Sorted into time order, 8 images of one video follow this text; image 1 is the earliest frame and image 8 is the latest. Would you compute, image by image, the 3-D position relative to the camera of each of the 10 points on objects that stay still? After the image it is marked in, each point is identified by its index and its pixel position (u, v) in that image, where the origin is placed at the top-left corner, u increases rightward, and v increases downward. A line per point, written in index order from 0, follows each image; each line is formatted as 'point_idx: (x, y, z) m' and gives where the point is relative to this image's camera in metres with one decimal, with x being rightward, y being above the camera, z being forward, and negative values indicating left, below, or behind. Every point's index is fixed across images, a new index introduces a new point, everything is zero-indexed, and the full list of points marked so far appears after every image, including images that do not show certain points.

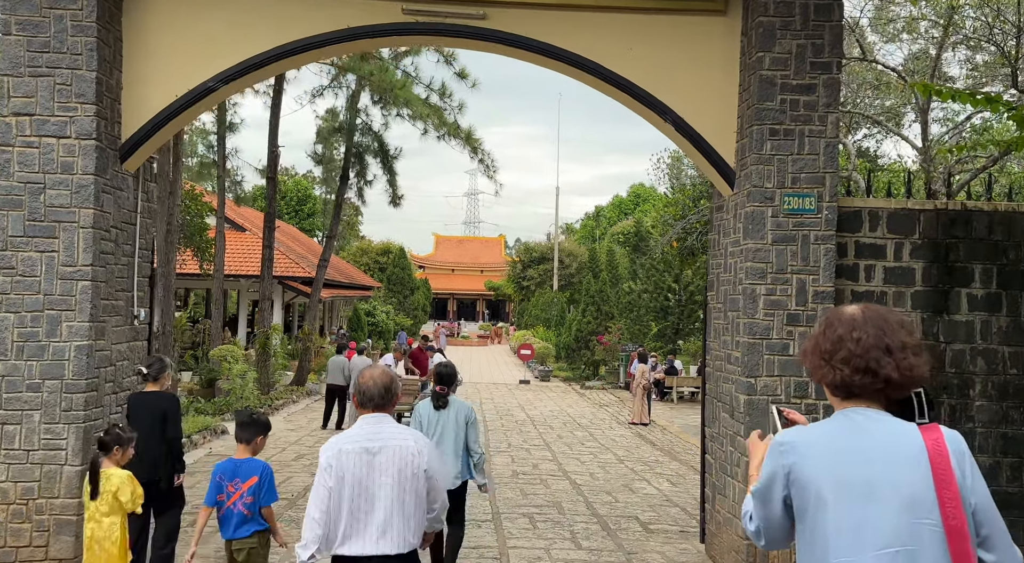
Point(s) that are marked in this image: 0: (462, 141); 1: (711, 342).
0: (-1.1, +3.1, +19.6) m
1: (+1.4, -0.4, +6.2) m
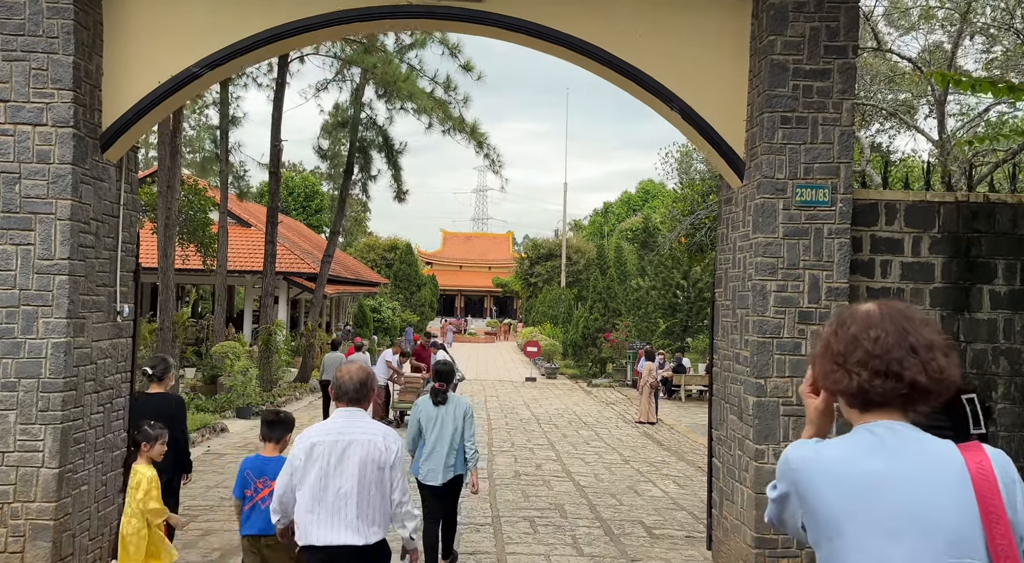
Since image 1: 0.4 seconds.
0: (-1.0, +3.2, +19.3) m
1: (+1.4, -0.4, +5.9) m
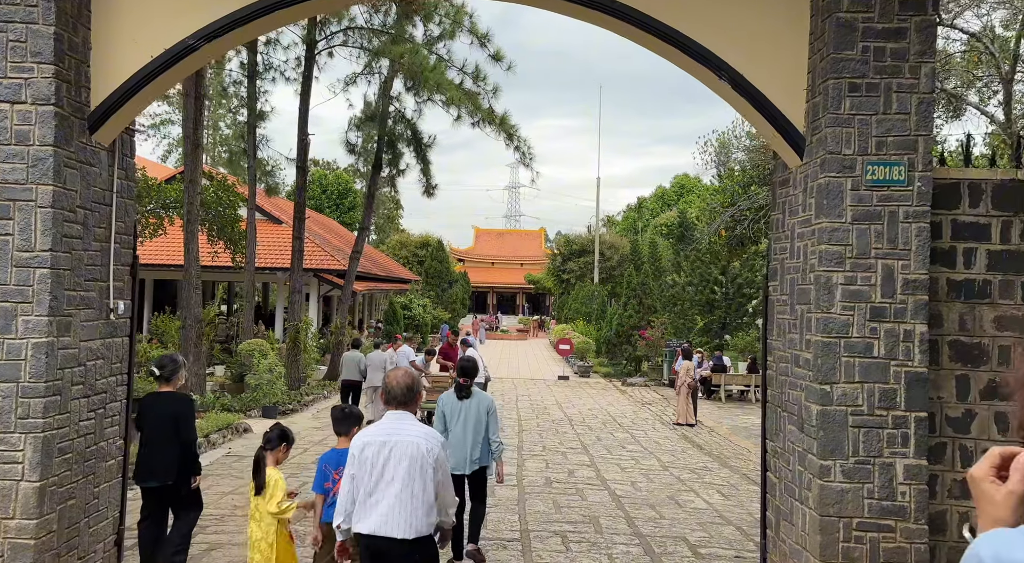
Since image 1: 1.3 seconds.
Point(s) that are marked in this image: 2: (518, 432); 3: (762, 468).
0: (-0.3, +3.3, +18.7) m
1: (+1.6, -0.4, +5.3) m
2: (+0.1, -2.3, +13.1) m
3: (+1.5, -1.2, +5.4) m
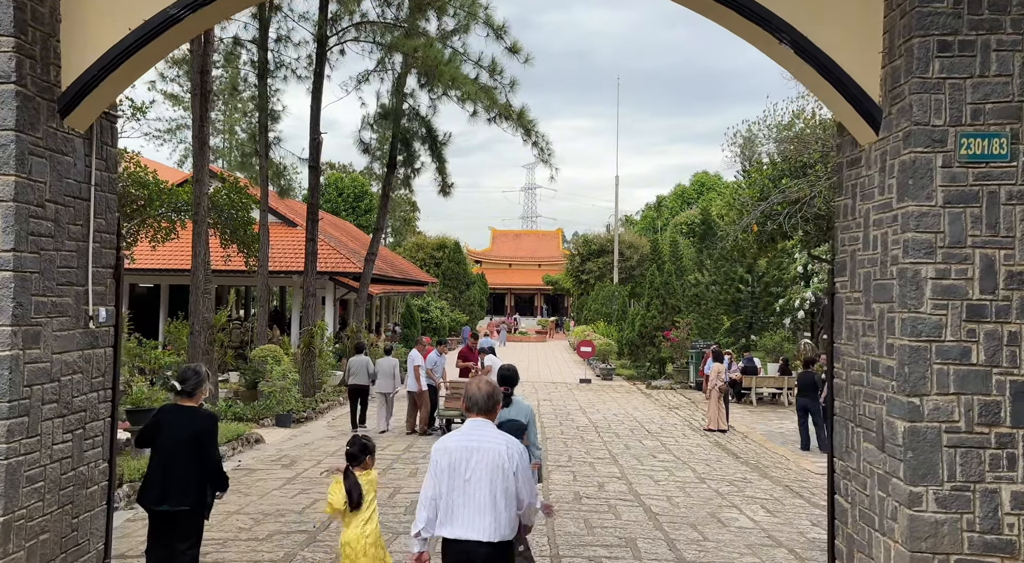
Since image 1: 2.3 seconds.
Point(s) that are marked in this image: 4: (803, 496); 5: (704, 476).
0: (+0.1, +3.2, +18.1) m
1: (+1.8, -0.3, +4.6) m
2: (+0.4, -2.3, +12.5) m
3: (+1.7, -1.1, +4.7) m
4: (+3.1, -2.3, +9.4) m
5: (+2.2, -2.2, +10.0) m
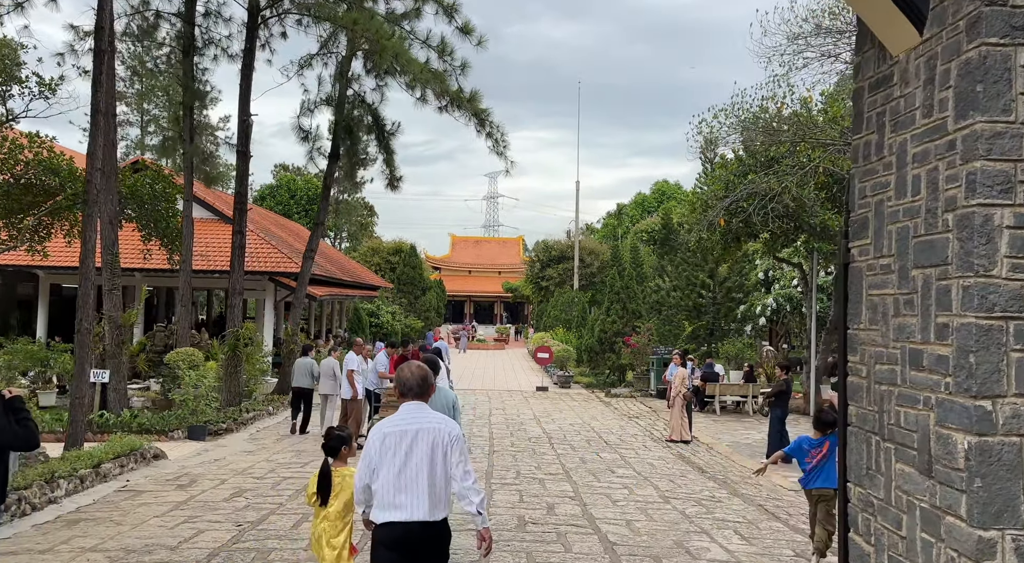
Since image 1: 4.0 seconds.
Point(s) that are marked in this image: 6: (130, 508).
0: (-0.8, +3.2, +16.9) m
1: (+1.4, -0.2, +3.4) m
2: (-0.3, -2.2, +11.2) m
3: (+1.3, -1.0, +3.5) m
4: (+2.5, -2.2, +8.3) m
5: (+1.6, -2.1, +8.8) m
6: (-3.2, -1.9, +7.3) m
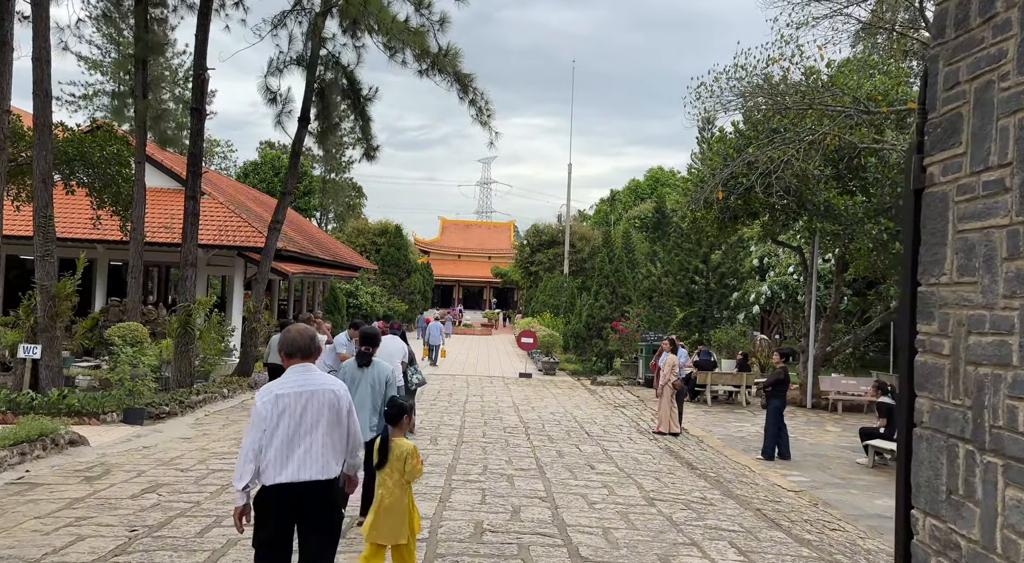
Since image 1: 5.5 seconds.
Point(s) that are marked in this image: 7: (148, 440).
0: (-1.1, +3.7, +15.6) m
1: (+1.1, 0.0, +2.3) m
2: (-0.6, -1.9, +10.1) m
3: (+1.1, -0.8, +2.4) m
4: (+2.2, -2.0, +7.2) m
5: (+1.2, -1.9, +7.7) m
6: (-3.5, -1.6, +6.1) m
7: (-3.9, -1.7, +9.4) m
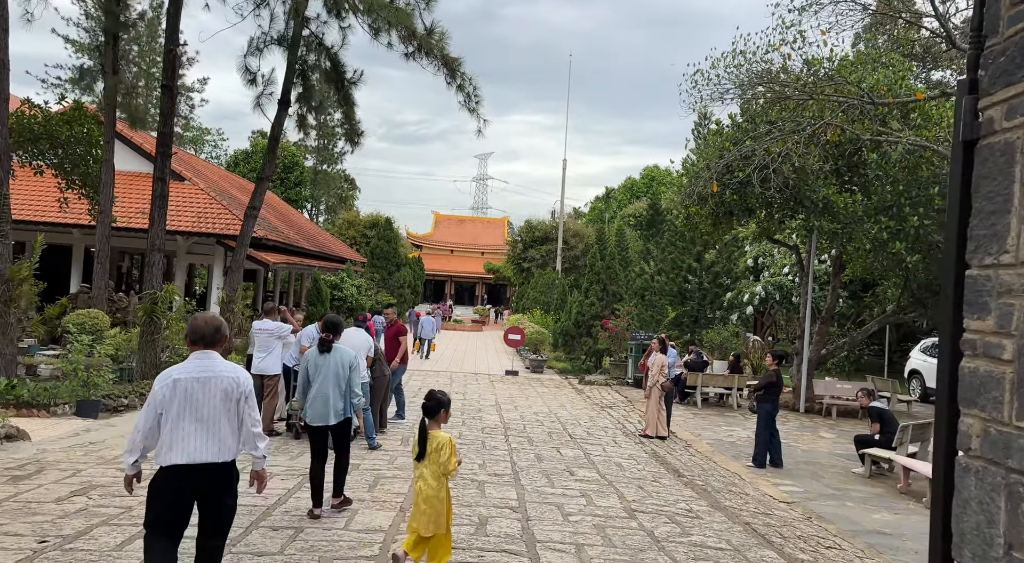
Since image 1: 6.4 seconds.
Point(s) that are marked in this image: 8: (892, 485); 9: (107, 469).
0: (-1.3, +3.8, +15.0) m
1: (+1.0, 0.0, +1.7) m
2: (-0.9, -1.8, +9.5) m
3: (+0.9, -0.8, +1.8) m
4: (+2.0, -2.0, +6.6) m
5: (+1.0, -1.8, +7.1) m
6: (-3.7, -1.4, +5.5) m
7: (-4.2, -1.5, +8.7) m
8: (+4.3, -2.3, +9.8) m
9: (-3.2, -1.5, +7.0) m
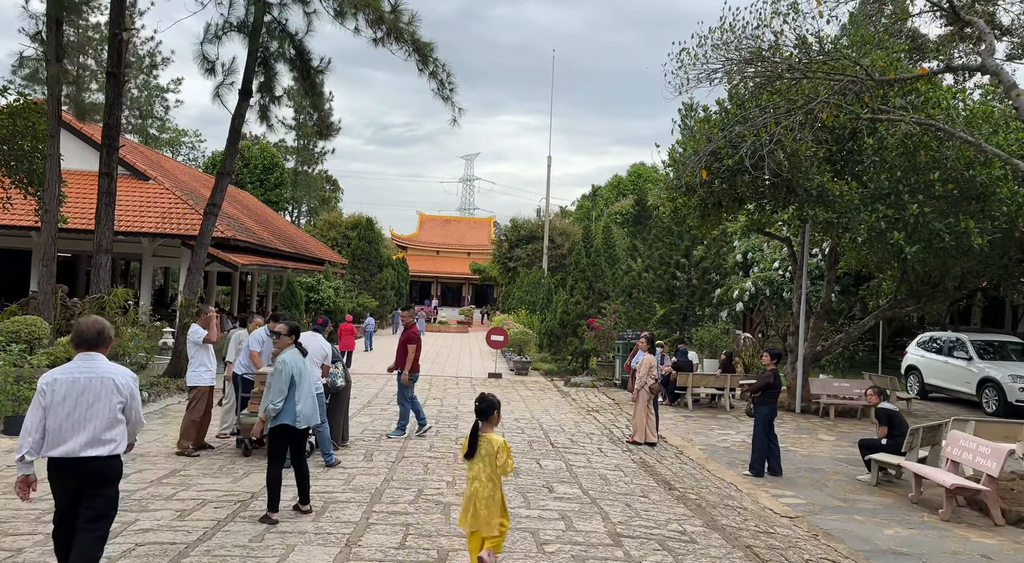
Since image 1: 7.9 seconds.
0: (-1.7, +3.8, +14.1) m
1: (+0.8, +0.1, +0.8) m
2: (-1.2, -1.8, +8.6) m
3: (+0.7, -0.7, +0.9) m
4: (+1.7, -1.9, +5.7) m
5: (+0.8, -1.8, +6.2) m
6: (-3.9, -1.4, +4.5) m
7: (-4.4, -1.6, +7.8) m
8: (+4.0, -2.2, +9.0) m
9: (-3.5, -1.5, +6.1) m
